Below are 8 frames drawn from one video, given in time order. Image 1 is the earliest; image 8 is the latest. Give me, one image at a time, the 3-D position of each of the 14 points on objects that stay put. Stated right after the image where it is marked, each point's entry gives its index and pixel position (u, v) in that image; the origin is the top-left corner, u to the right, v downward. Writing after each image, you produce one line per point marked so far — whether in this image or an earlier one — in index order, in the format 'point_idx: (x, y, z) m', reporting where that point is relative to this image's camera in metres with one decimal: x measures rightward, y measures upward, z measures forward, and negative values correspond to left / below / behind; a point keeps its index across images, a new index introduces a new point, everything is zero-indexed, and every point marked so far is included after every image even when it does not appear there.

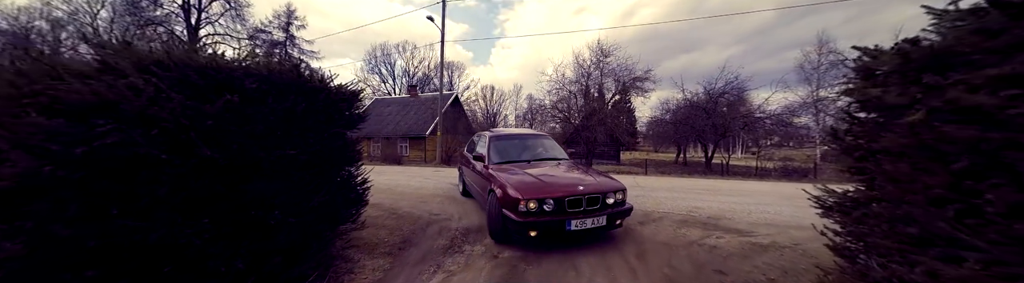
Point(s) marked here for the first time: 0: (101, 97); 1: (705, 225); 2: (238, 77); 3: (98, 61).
0: (-2.4, +0.3, +1.6) m
1: (+3.0, -1.3, +4.2) m
2: (-2.1, +0.5, +2.1) m
3: (-2.6, +0.5, +1.8) m
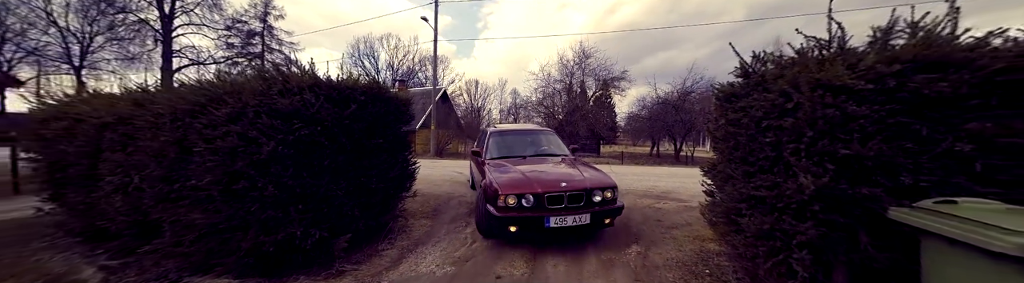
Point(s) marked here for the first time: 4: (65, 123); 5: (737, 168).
0: (-2.2, +0.3, +2.8) m
1: (+3.1, -1.2, +5.7) m
2: (-1.9, +0.6, +3.3) m
3: (-2.4, +0.6, +2.9) m
4: (-6.2, +0.3, +3.8) m
5: (+2.0, -0.2, +2.4) m
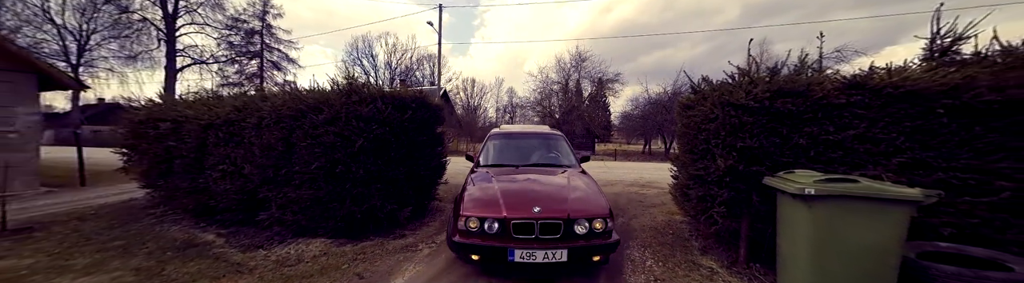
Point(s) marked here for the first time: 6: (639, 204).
0: (-1.9, +0.4, +3.8) m
1: (+3.3, -1.1, +6.8) m
2: (-1.6, +0.6, +4.3) m
3: (-2.2, +0.6, +3.9) m
4: (-6.0, +0.3, +4.8) m
5: (+2.2, -0.2, +3.5) m
6: (+2.4, -1.2, +5.3) m
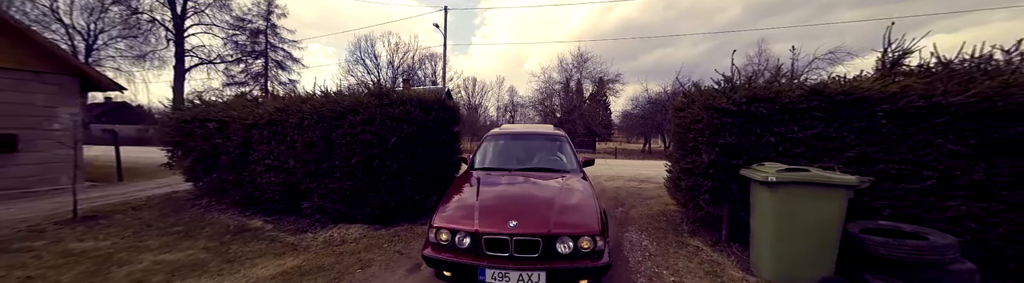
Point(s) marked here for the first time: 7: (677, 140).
0: (-1.7, +0.4, +4.3) m
1: (+3.5, -1.0, +7.4) m
2: (-1.4, +0.7, +4.8) m
3: (-2.0, +0.7, +4.4) m
4: (-5.8, +0.4, +5.3) m
5: (+2.4, -0.2, +4.1) m
6: (+2.7, -1.2, +5.8) m
7: (+2.5, 0.0, +4.1) m
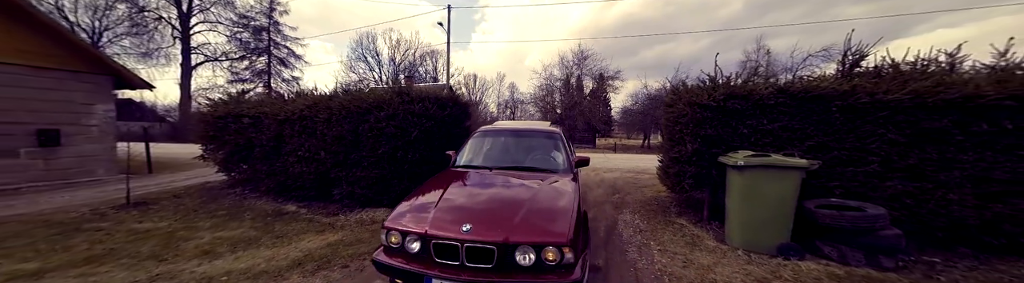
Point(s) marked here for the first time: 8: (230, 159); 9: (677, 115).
0: (-1.6, +0.5, +4.8) m
1: (+3.6, -0.9, +7.9) m
2: (-1.3, +0.8, +5.3) m
3: (-1.8, +0.8, +4.9) m
4: (-5.6, +0.5, +5.8) m
5: (+2.6, 0.0, +4.6) m
6: (+2.8, -1.0, +6.4) m
7: (+2.6, +0.1, +4.6) m
8: (-6.3, -0.4, +6.1) m
9: (+2.6, +0.4, +4.3) m
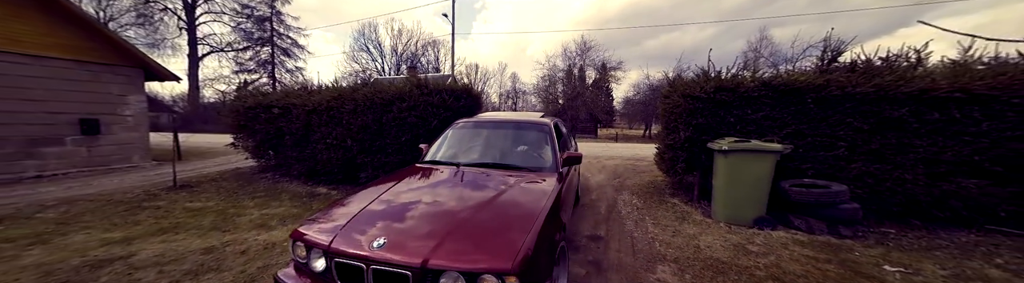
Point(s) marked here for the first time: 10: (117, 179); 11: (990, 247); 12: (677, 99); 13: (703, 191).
0: (-1.4, +0.8, +5.3) m
1: (+3.9, -0.5, +8.4) m
2: (-1.1, +1.1, +5.8) m
3: (-1.6, +1.0, +5.4) m
4: (-5.4, +0.8, +6.3) m
5: (+2.8, +0.2, +5.0) m
6: (+3.0, -0.7, +6.9) m
7: (+2.8, +0.4, +5.1) m
8: (-6.1, -0.1, +6.6) m
9: (+2.8, +0.6, +4.7) m
10: (-9.7, -0.9, +6.7) m
11: (+5.4, -1.2, +3.1) m
12: (+2.8, +0.7, +4.6) m
13: (+3.2, -0.8, +4.5) m
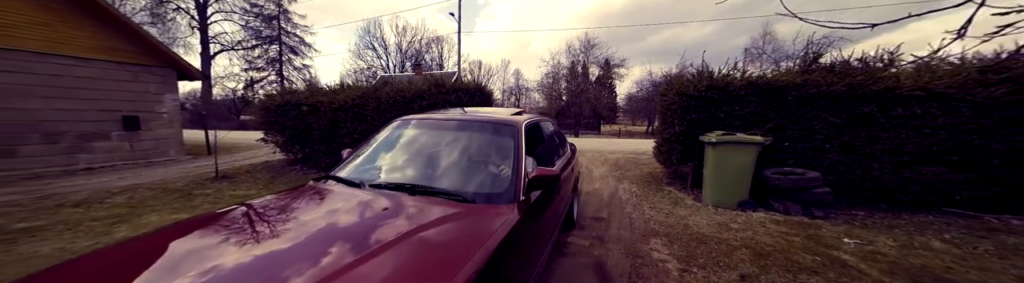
0: (-1.2, +0.9, +5.8) m
1: (+4.1, -0.4, +8.9) m
2: (-0.8, +1.2, +6.3) m
3: (-1.4, +1.2, +5.9) m
4: (-5.2, +0.9, +6.9) m
5: (+3.0, +0.3, +5.5) m
6: (+3.2, -0.6, +7.3) m
7: (+3.0, +0.5, +5.5) m
8: (-5.9, 0.0, +7.2) m
9: (+3.0, +0.7, +5.2) m
10: (-9.5, -0.8, +7.3) m
11: (+5.6, -1.1, +3.6) m
12: (+3.0, +0.8, +5.1) m
13: (+3.4, -0.7, +5.0) m
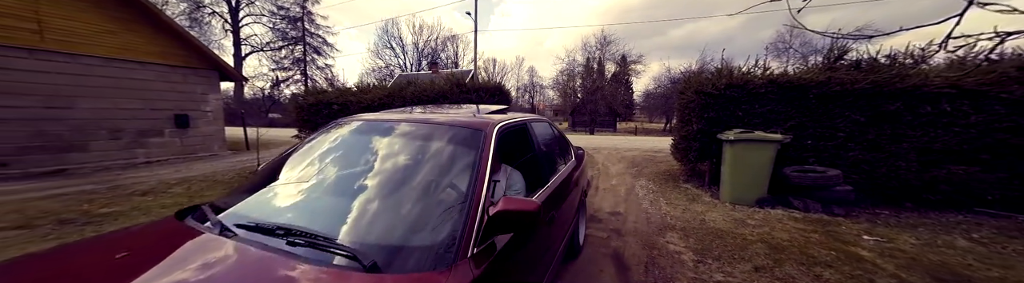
0: (-0.7, +1.0, +6.1) m
1: (+4.7, -0.3, +8.9) m
2: (-0.4, +1.2, +6.5) m
3: (-1.0, +1.2, +6.2) m
4: (-4.7, +1.0, +7.3) m
5: (+3.4, +0.4, +5.6) m
6: (+3.7, -0.5, +7.4) m
7: (+3.4, +0.5, +5.6) m
8: (-5.4, +0.1, +7.7) m
9: (+3.4, +0.8, +5.3) m
10: (-9.0, -0.7, +8.0) m
11: (+5.9, -1.1, +3.5) m
12: (+3.4, +0.9, +5.2) m
13: (+3.7, -0.7, +5.0) m
